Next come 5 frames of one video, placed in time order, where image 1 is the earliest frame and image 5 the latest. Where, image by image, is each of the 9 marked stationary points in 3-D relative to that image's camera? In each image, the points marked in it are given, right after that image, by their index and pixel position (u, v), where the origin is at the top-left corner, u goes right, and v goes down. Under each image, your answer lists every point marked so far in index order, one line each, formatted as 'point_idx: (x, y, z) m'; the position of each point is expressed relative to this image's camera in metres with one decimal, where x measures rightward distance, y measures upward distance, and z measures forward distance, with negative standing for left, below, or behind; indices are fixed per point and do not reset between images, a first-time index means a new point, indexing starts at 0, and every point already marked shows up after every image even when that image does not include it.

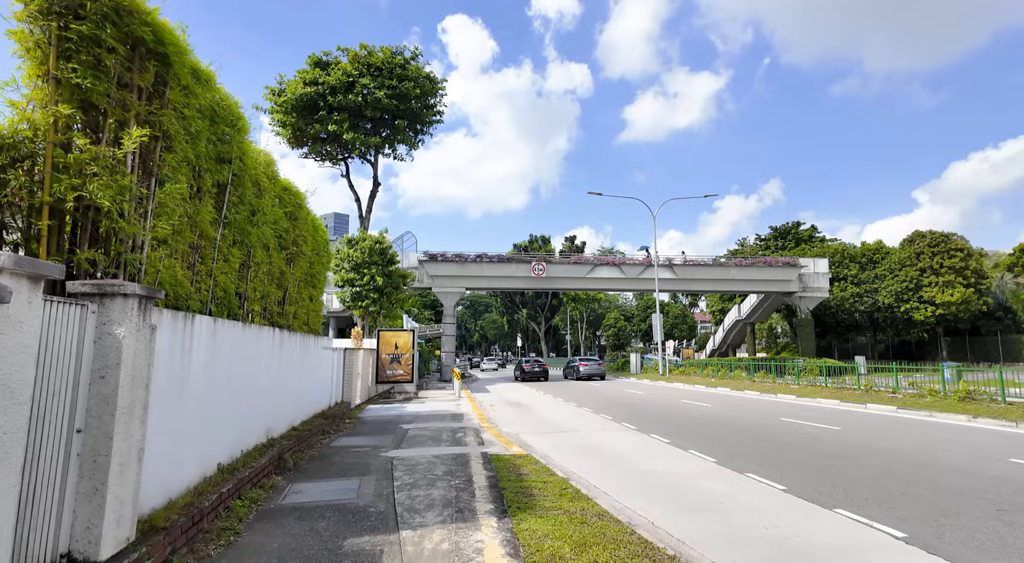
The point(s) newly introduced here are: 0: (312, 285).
0: (-4.1, -0.1, +11.8) m
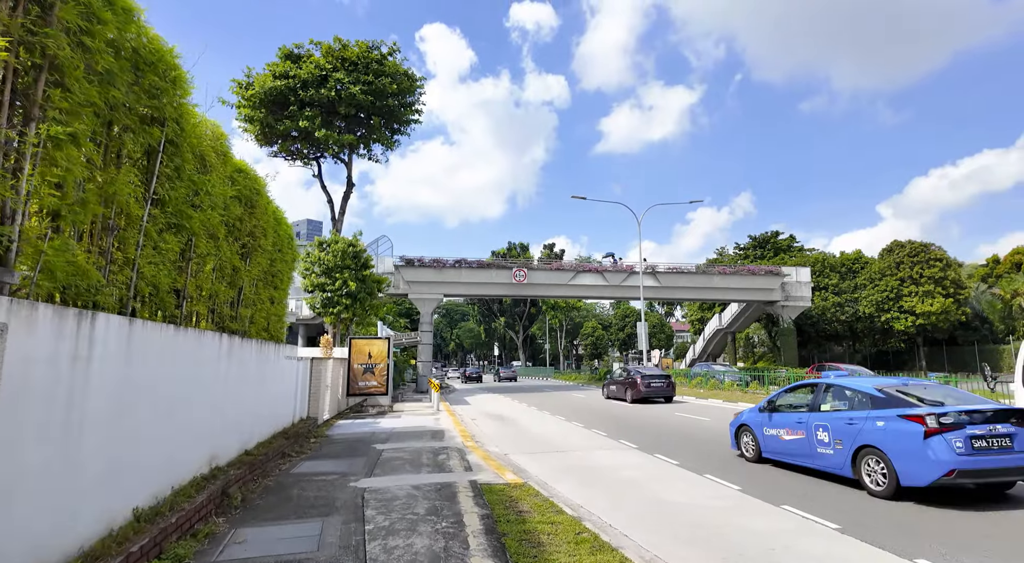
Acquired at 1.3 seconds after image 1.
0: (-4.3, -0.1, +10.4) m
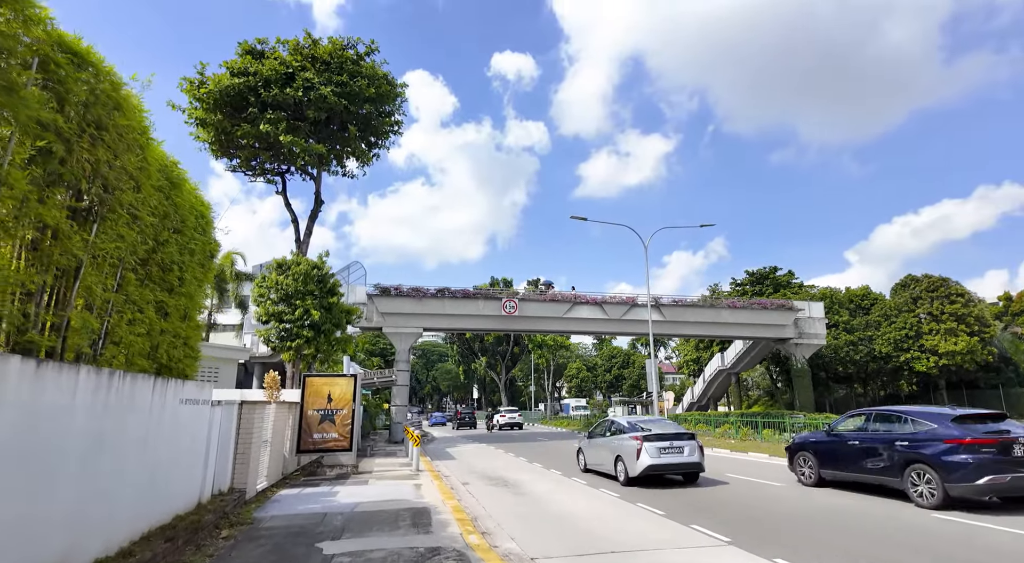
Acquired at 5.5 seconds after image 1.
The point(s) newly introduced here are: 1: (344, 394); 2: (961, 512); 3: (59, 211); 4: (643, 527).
0: (-3.9, 0.0, +6.5) m
1: (-4.1, -2.7, +13.9) m
2: (+7.0, -3.6, +9.0) m
3: (-3.4, +0.5, +4.4) m
4: (+1.8, -3.4, +8.0) m
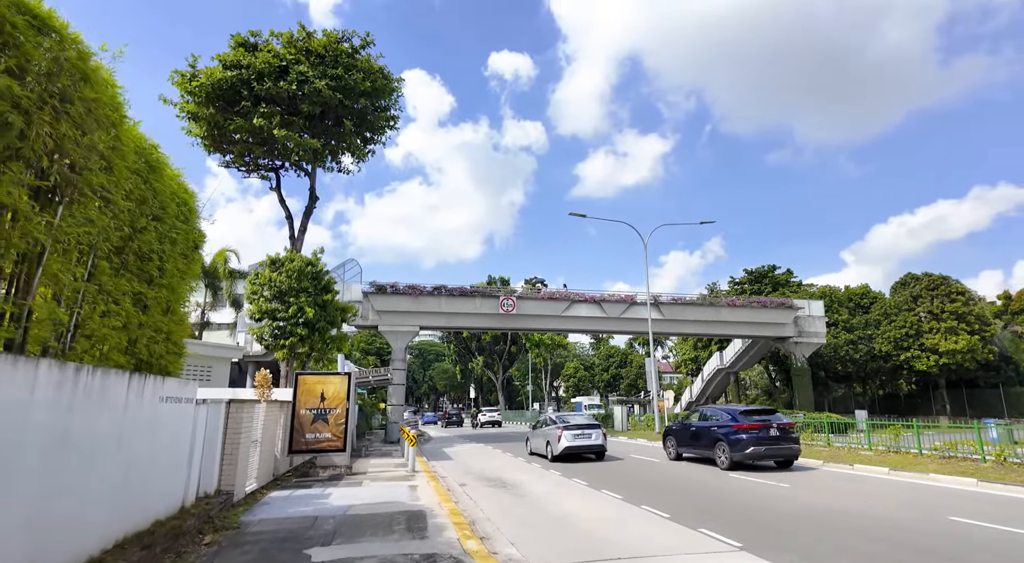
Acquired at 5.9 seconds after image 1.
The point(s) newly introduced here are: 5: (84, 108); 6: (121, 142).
0: (-3.9, +0.1, +6.1) m
1: (-4.1, -2.6, +13.5) m
2: (+7.0, -3.5, +8.7) m
3: (-3.4, +0.6, +4.0) m
4: (+1.8, -3.3, +7.6) m
5: (-3.4, +1.4, +4.5) m
6: (-3.5, +1.2, +5.1) m
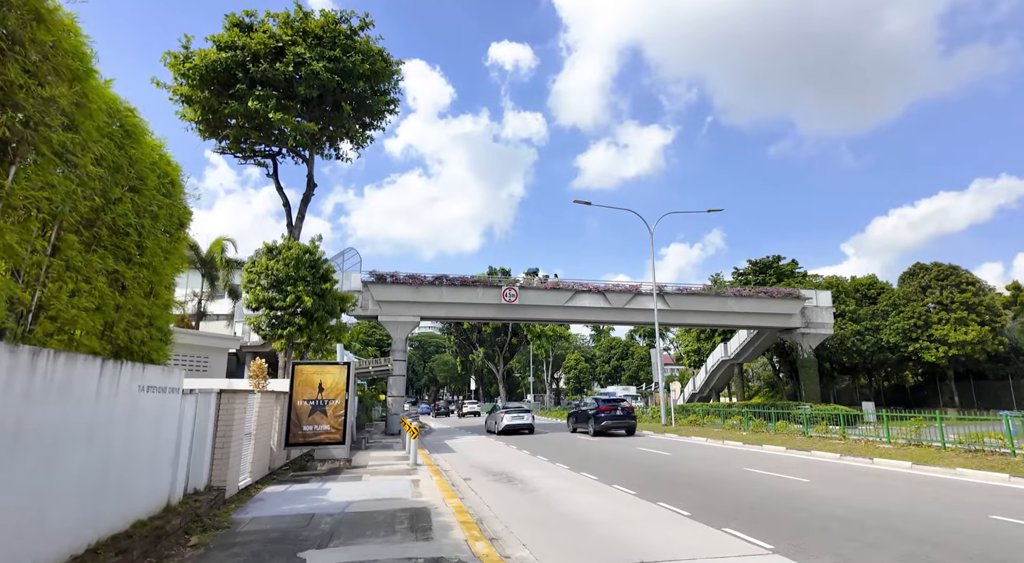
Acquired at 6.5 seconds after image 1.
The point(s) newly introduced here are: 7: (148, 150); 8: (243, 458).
0: (-3.8, +0.3, +5.6) m
1: (-4.0, -2.3, +13.0) m
2: (+7.2, -3.3, +8.2) m
3: (-3.3, +0.8, +3.4) m
4: (+2.0, -3.1, +7.1) m
5: (-3.2, +1.6, +3.9) m
6: (-3.4, +1.4, +4.5) m
7: (-3.7, +1.3, +5.8) m
8: (-4.5, -3.0, +9.7) m
